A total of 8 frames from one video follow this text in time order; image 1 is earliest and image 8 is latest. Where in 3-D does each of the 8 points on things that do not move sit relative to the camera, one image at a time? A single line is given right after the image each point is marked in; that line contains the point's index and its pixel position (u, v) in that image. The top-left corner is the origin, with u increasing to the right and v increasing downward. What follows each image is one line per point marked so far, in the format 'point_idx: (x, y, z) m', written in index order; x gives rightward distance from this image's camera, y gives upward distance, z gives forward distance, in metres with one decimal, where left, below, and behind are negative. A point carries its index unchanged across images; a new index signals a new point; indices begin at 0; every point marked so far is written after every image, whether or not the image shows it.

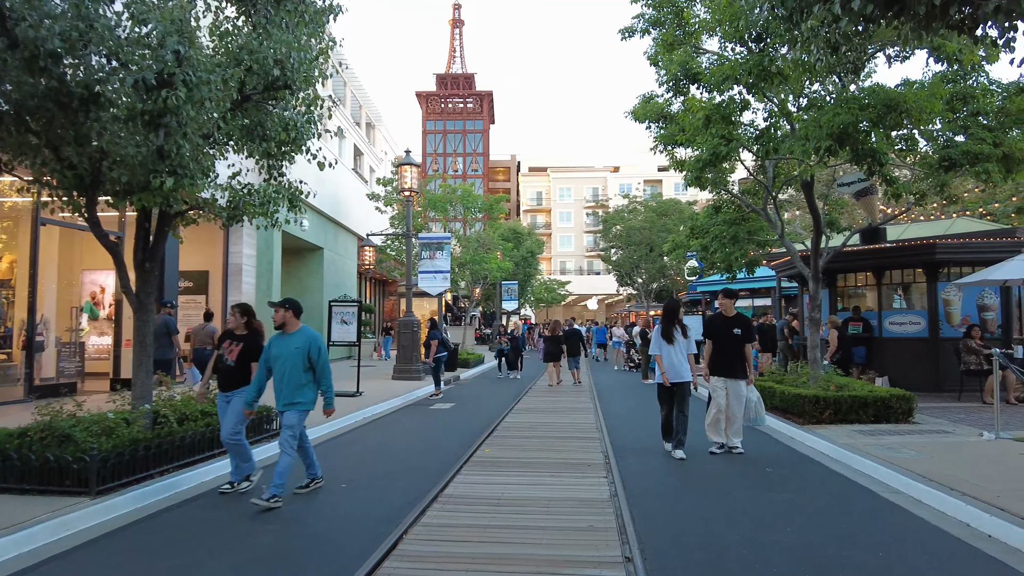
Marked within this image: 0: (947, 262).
0: (+9.2, +0.5, +13.9) m
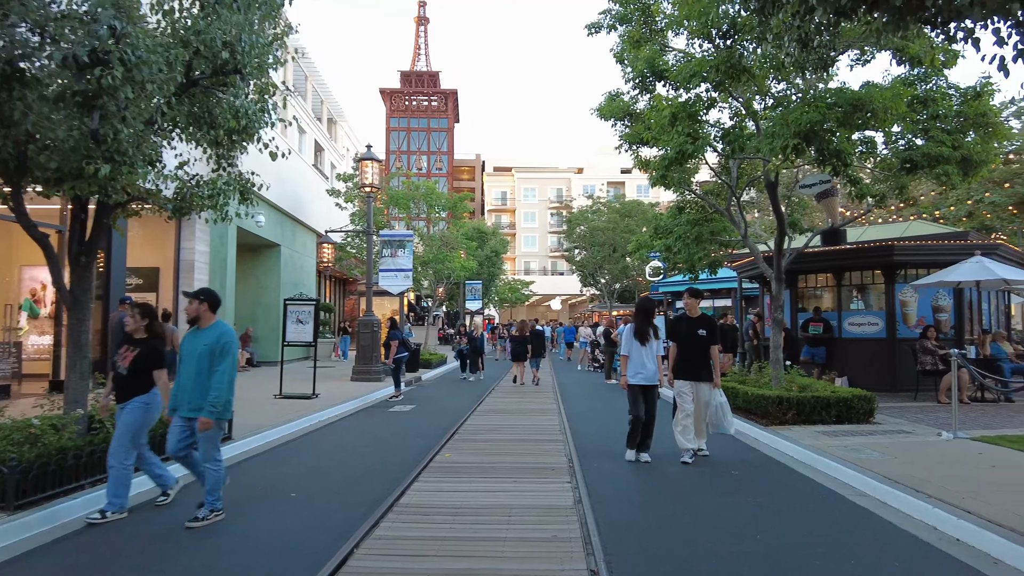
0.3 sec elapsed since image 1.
0: (+8.5, +0.5, +14.1) m
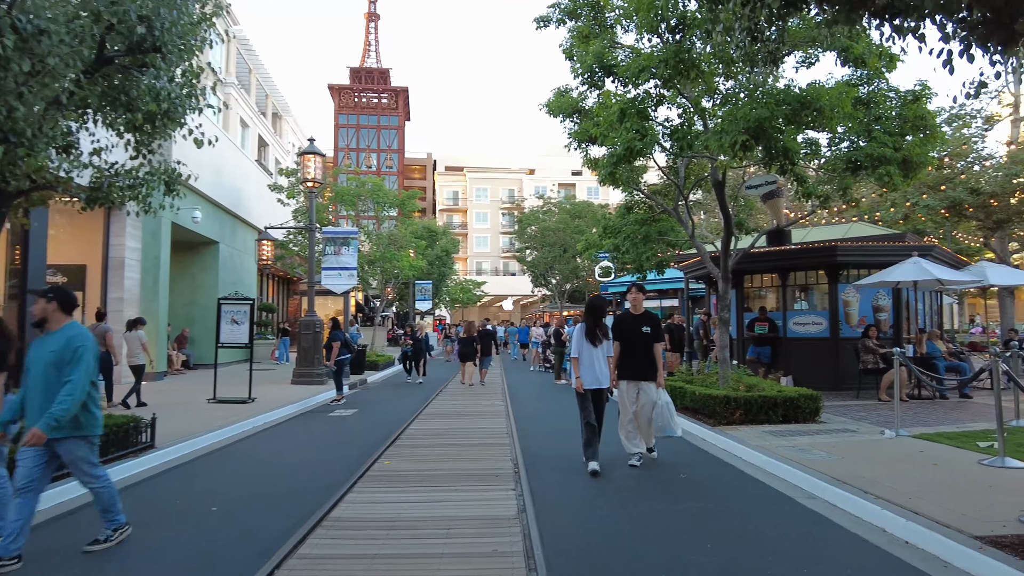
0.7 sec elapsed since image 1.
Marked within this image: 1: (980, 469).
0: (+7.3, +0.5, +14.4) m
1: (+4.6, -1.8, +6.4) m
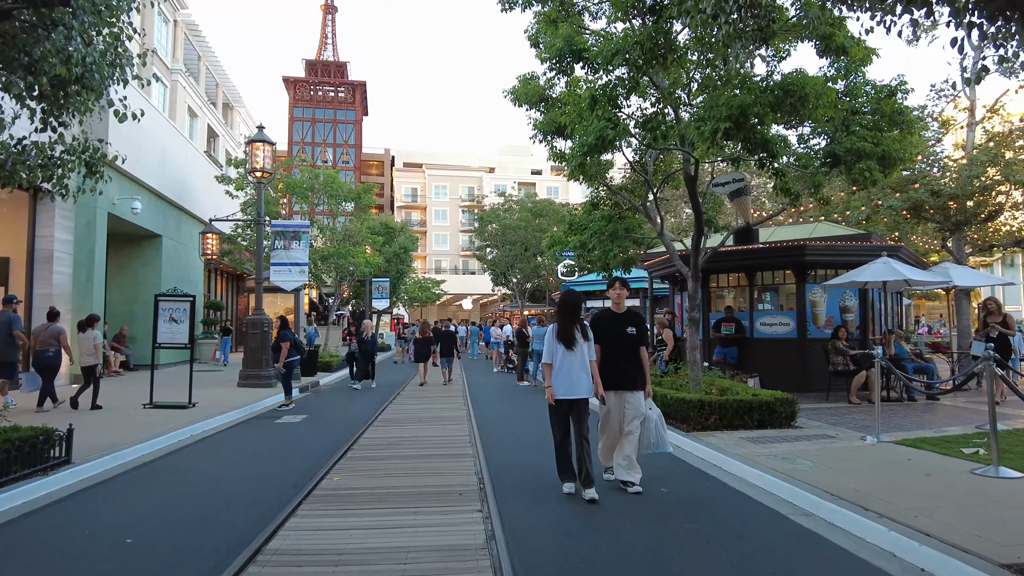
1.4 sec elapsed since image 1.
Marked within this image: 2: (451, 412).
0: (+6.5, +0.5, +14.2) m
1: (+4.3, -1.8, +6.1) m
2: (-1.1, -2.4, +12.5) m
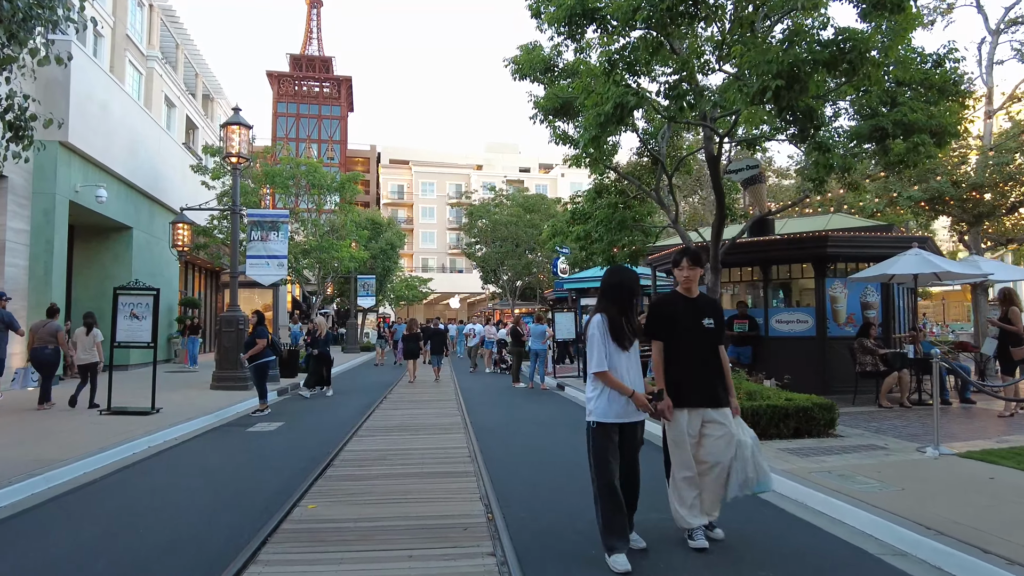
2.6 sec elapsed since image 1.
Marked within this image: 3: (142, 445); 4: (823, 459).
0: (+6.5, +0.6, +13.1) m
1: (+4.4, -1.7, +5.0) m
2: (-1.2, -2.2, +11.3) m
3: (-5.2, -2.2, +9.4) m
4: (+3.4, -1.8, +7.1) m
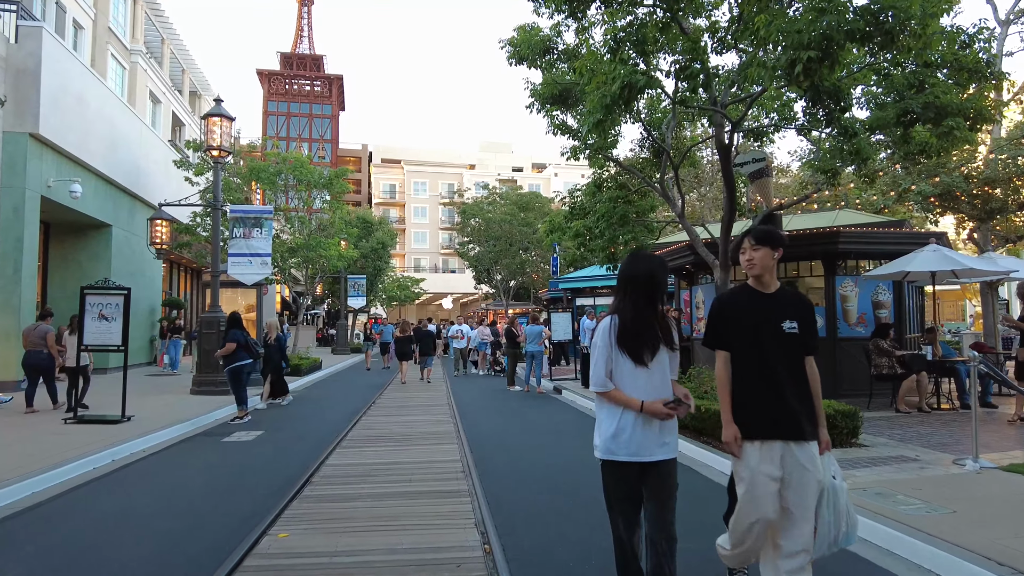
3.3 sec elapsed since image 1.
0: (+6.4, +0.7, +12.5) m
1: (+4.4, -1.6, +4.4) m
2: (-1.2, -2.2, +10.6) m
3: (-5.3, -2.2, +8.6) m
4: (+3.3, -1.8, +6.5) m
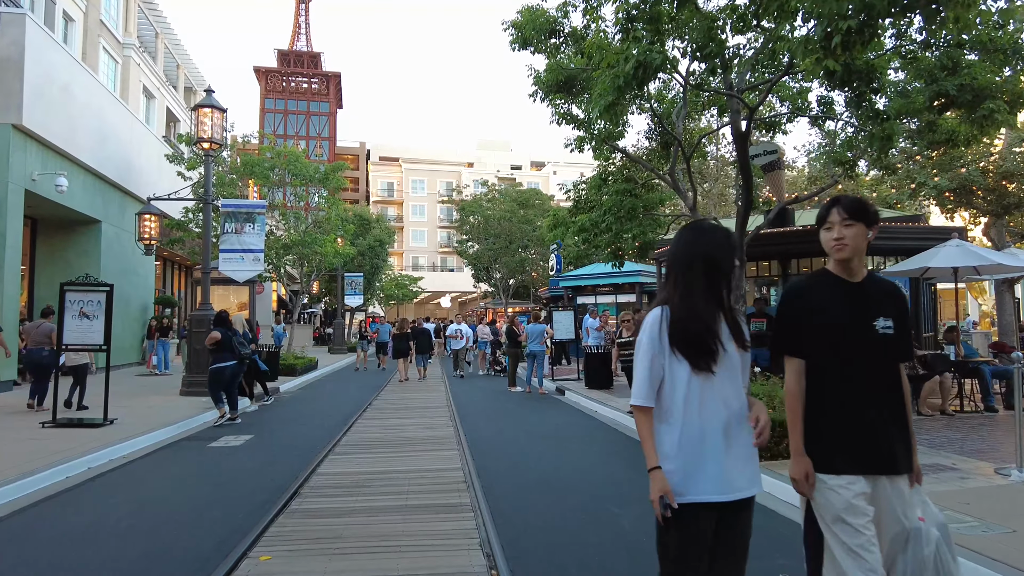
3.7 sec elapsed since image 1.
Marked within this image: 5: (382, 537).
0: (+6.4, +0.7, +12.0) m
1: (+4.5, -1.6, +3.9) m
2: (-1.2, -2.2, +10.1) m
3: (-5.2, -2.1, +8.1) m
4: (+3.4, -1.8, +6.0) m
5: (-1.0, -1.8, +4.9) m
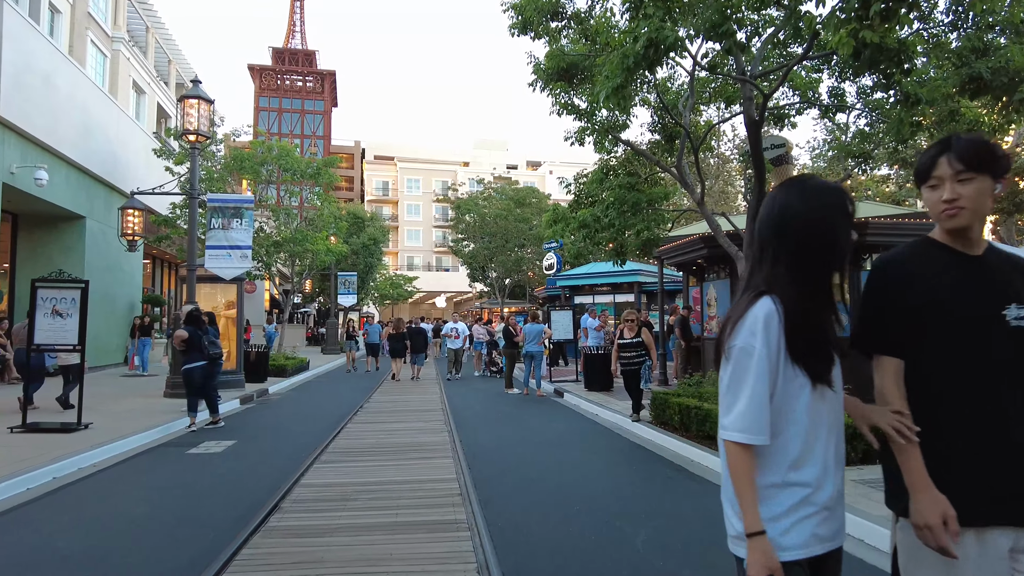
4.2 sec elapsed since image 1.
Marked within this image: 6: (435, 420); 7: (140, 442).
0: (+6.4, +0.7, +11.6) m
1: (+4.5, -1.6, +3.4) m
2: (-1.2, -2.1, +9.6) m
3: (-5.3, -2.1, +7.5) m
4: (+3.4, -1.7, +5.5) m
5: (-0.9, -1.8, +4.4) m
6: (-1.3, -2.2, +11.0) m
7: (-5.3, -2.2, +9.2) m
